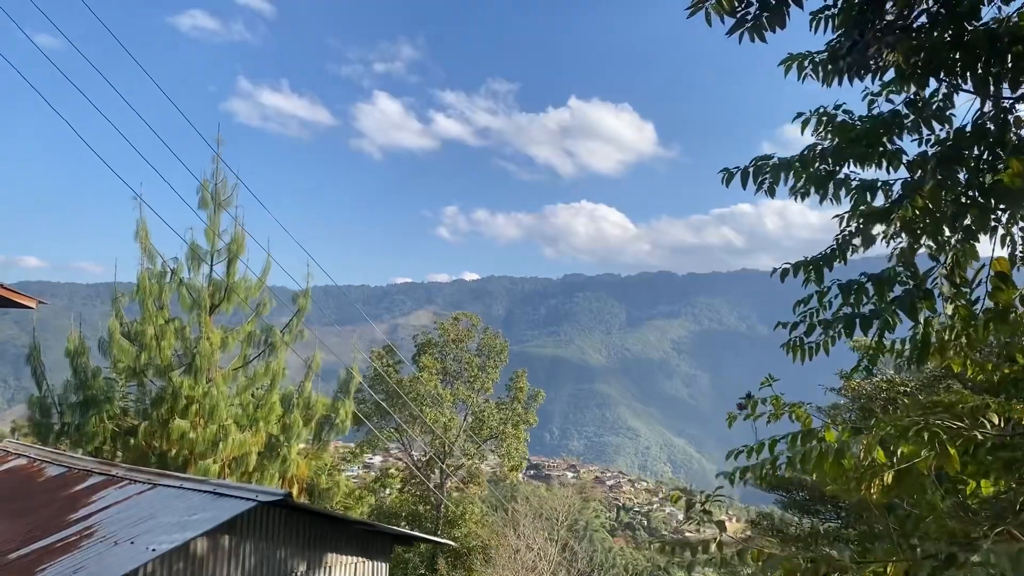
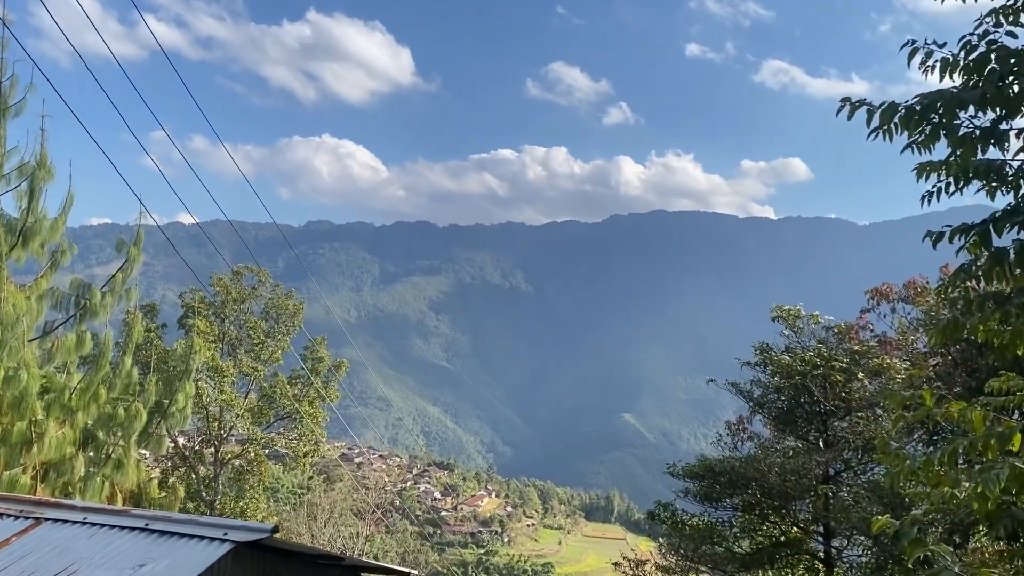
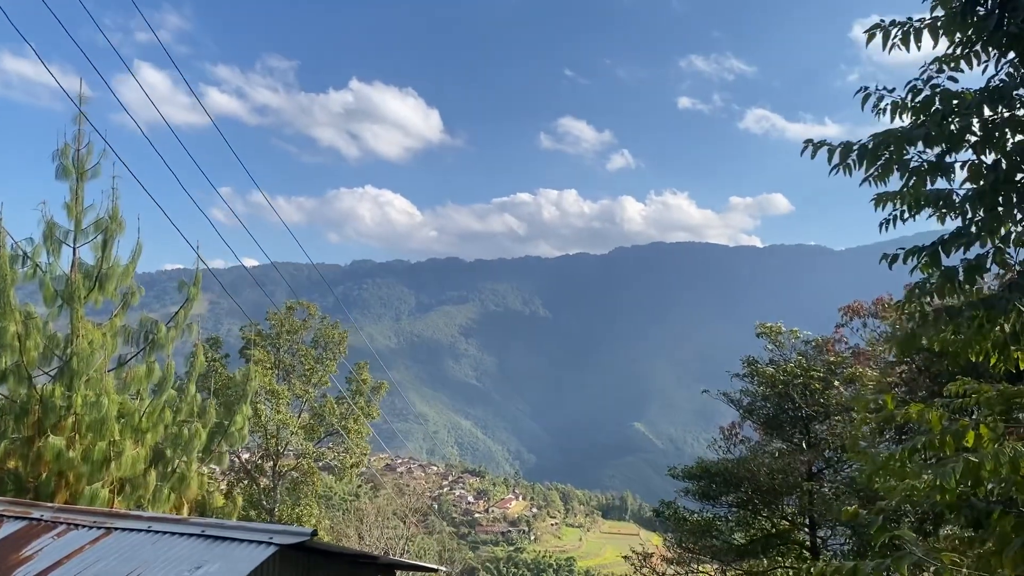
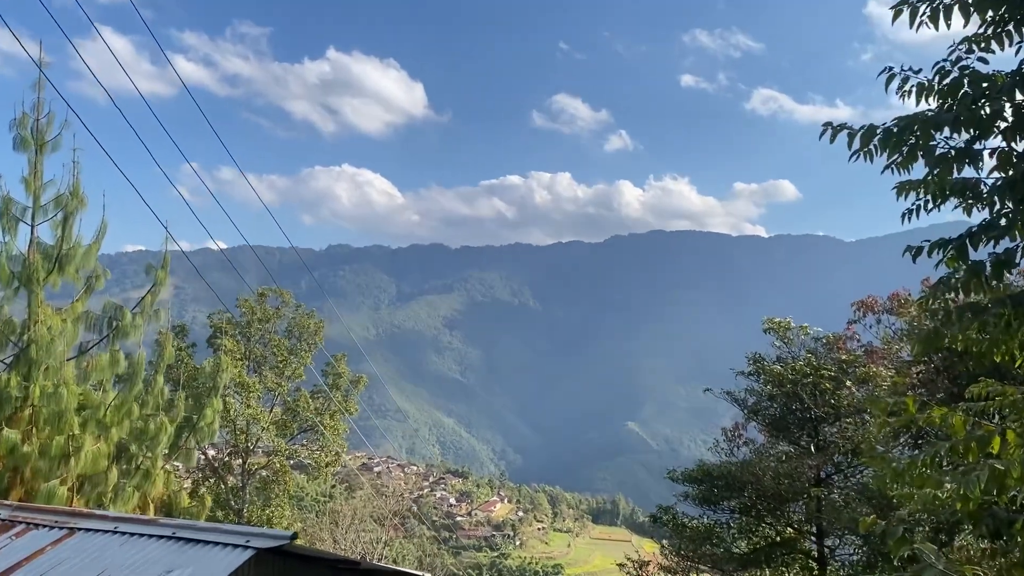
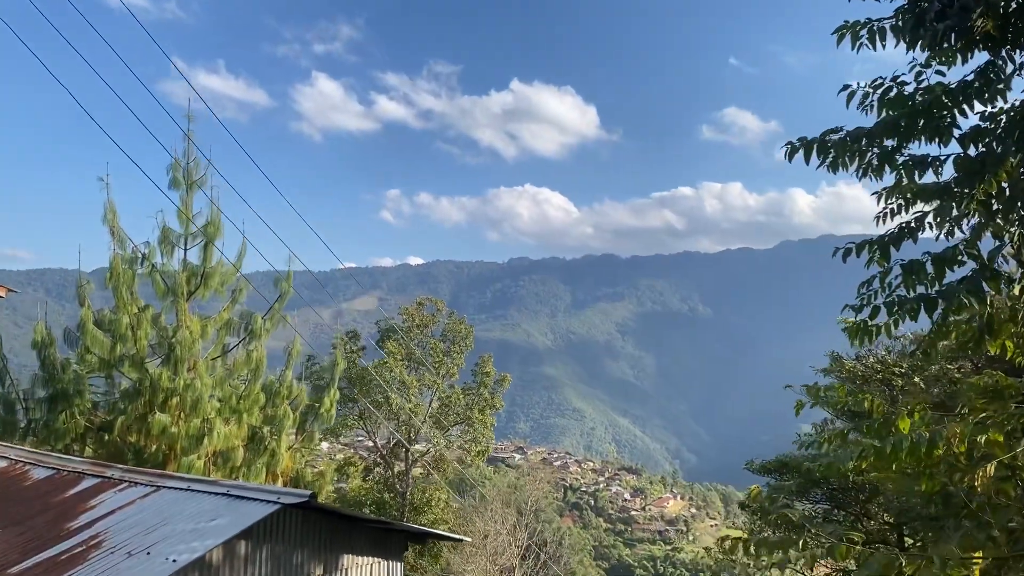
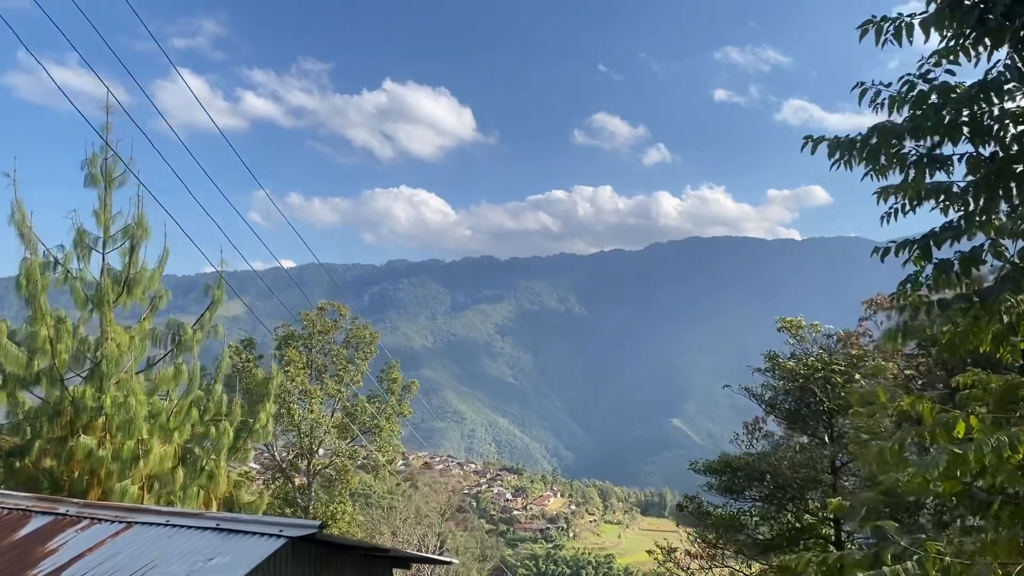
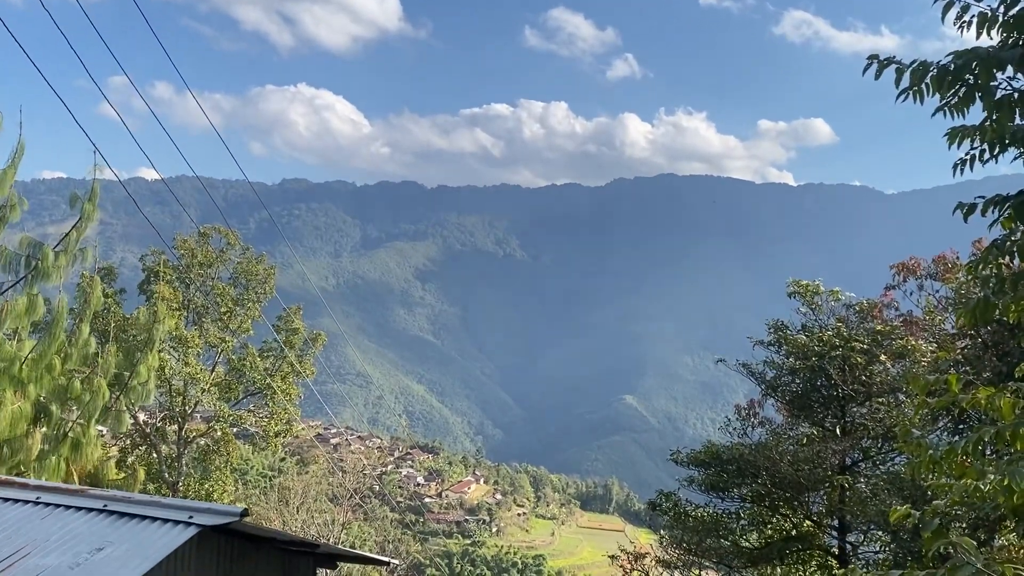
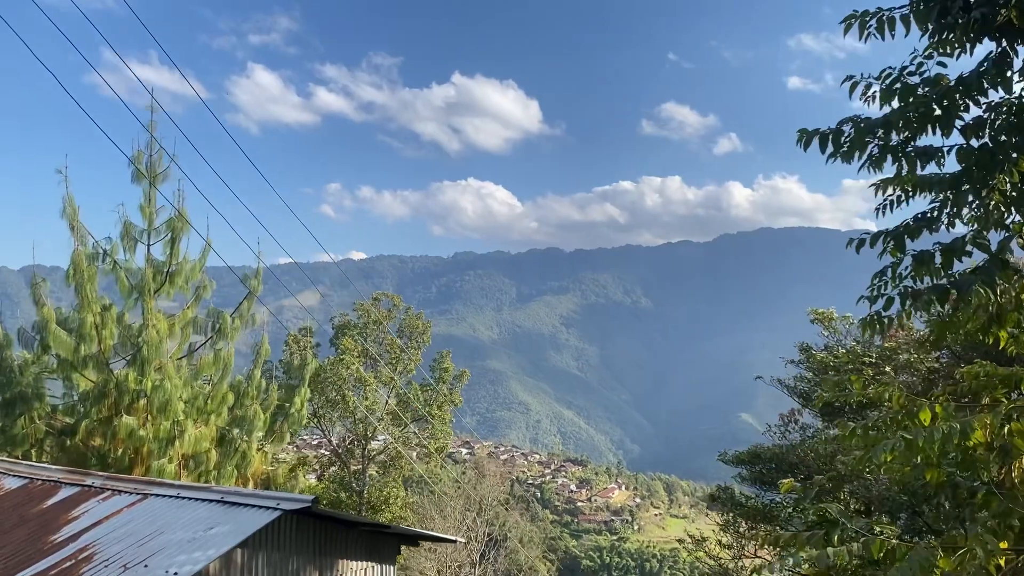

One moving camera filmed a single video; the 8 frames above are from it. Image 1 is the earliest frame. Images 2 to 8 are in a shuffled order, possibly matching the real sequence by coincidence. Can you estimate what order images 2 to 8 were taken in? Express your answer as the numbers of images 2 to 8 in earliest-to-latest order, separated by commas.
5, 8, 6, 3, 4, 2, 7
